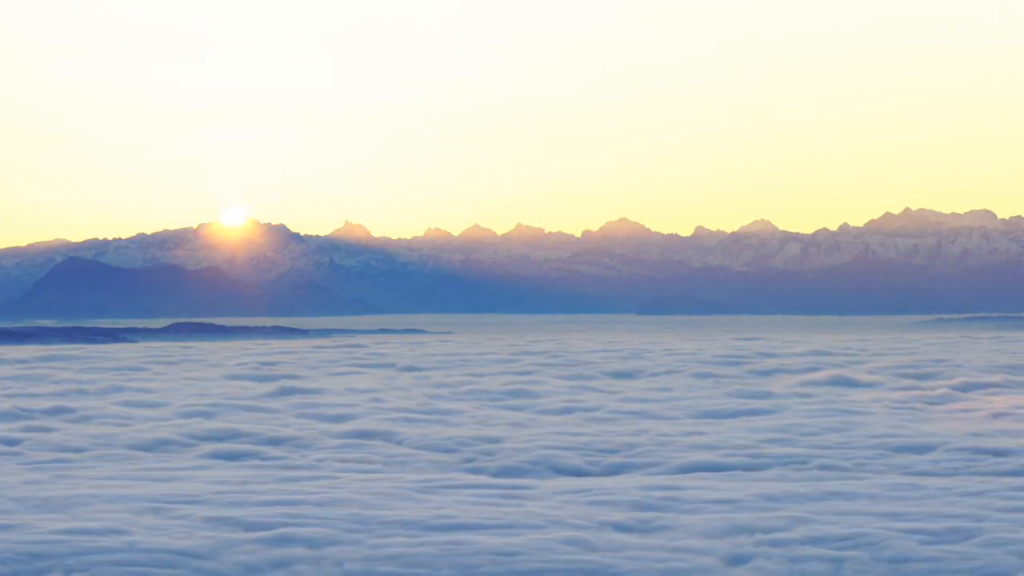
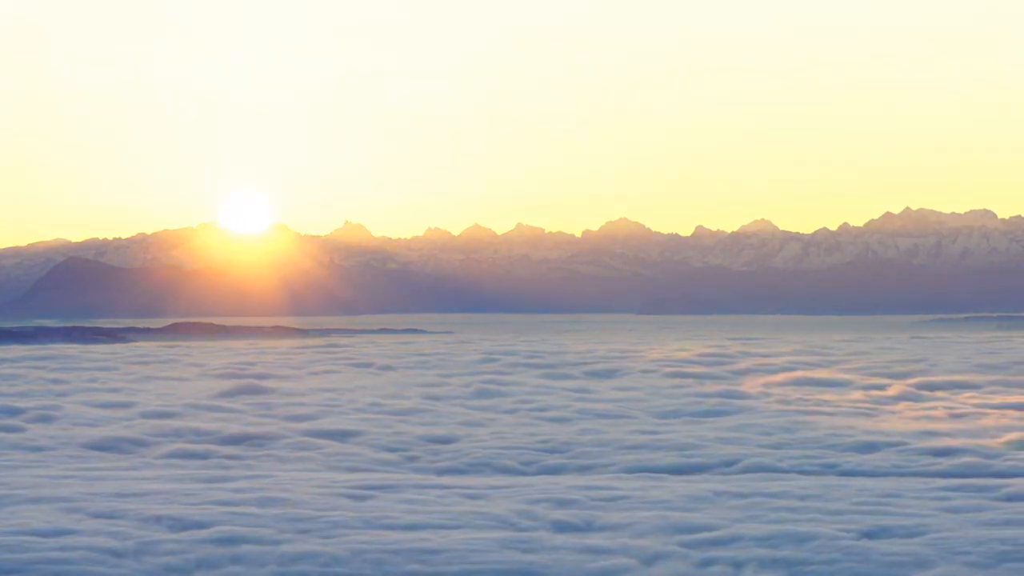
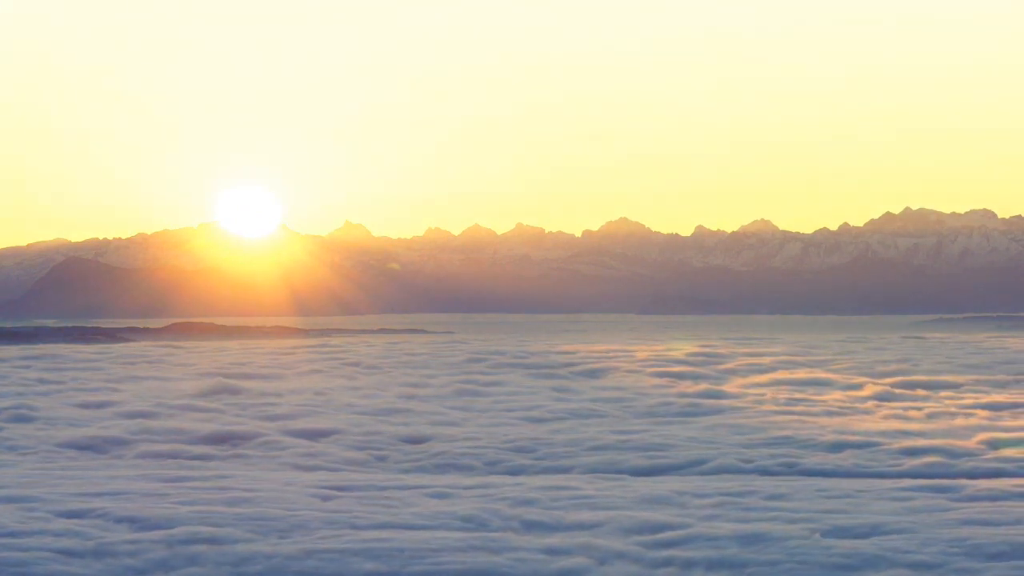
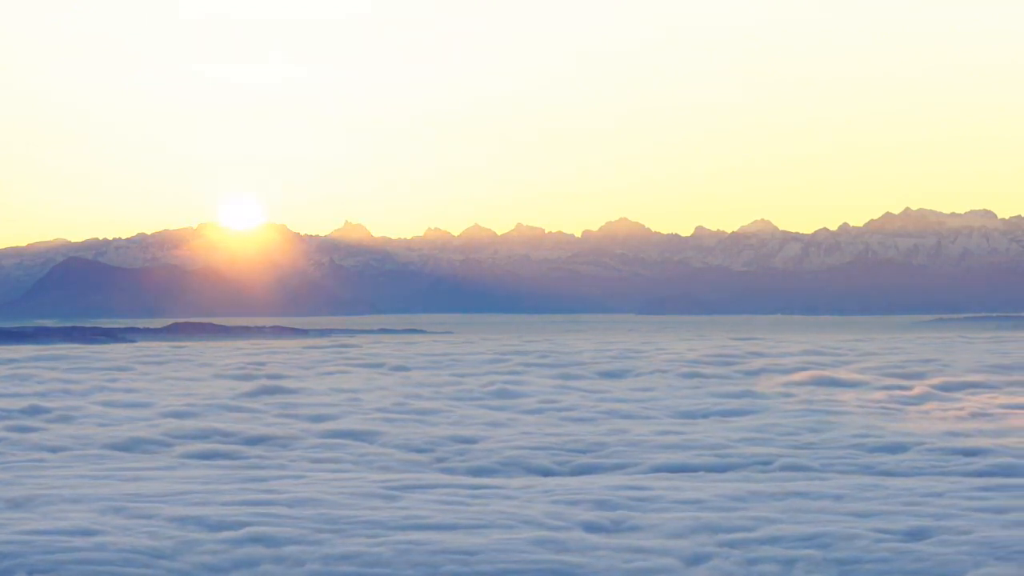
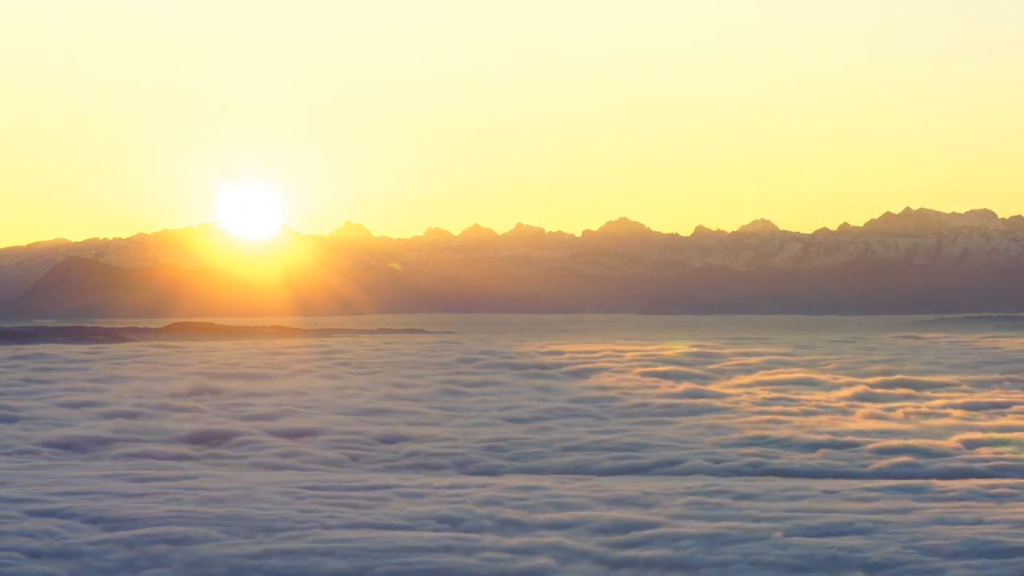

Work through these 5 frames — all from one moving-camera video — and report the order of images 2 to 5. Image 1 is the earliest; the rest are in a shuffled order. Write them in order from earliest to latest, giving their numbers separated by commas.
4, 2, 3, 5
